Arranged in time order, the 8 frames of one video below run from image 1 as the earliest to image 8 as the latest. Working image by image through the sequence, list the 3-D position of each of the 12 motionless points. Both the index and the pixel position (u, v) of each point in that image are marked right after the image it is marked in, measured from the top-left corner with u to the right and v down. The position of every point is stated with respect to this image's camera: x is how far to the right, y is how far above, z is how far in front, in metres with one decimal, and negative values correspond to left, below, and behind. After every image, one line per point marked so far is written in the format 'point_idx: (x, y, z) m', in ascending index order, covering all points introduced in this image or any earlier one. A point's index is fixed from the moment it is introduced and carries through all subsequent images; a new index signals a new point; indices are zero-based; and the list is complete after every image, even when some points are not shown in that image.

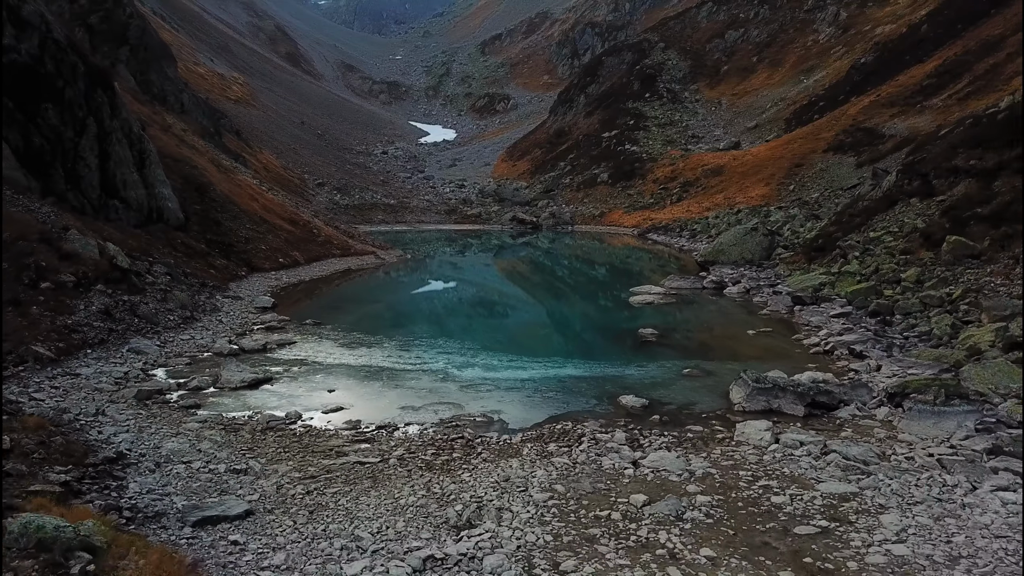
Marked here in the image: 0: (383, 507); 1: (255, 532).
0: (-1.9, -3.4, +12.9) m
1: (-3.7, -3.4, +11.7) m
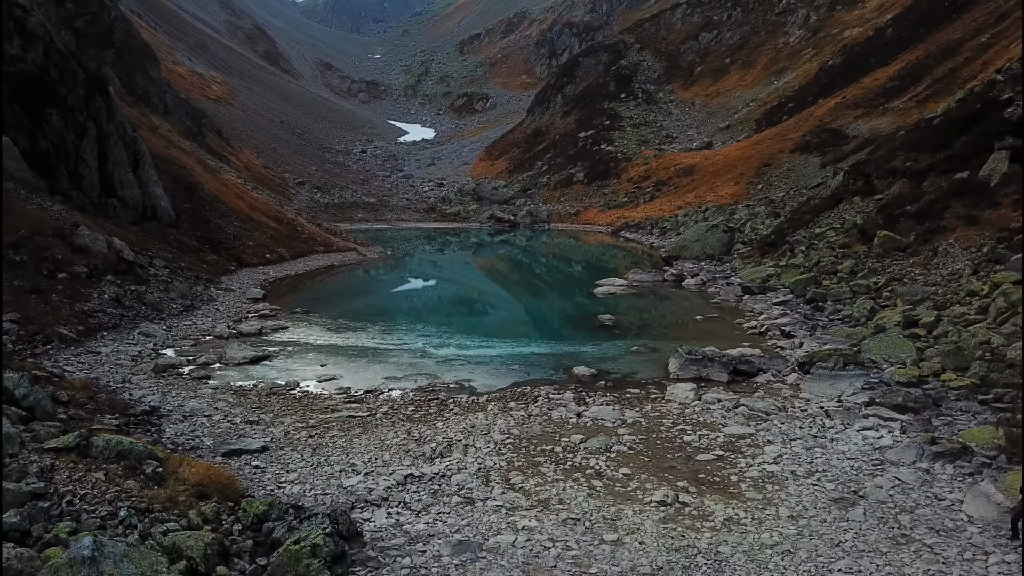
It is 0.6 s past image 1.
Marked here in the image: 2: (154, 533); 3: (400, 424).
0: (-2.6, -3.0, +16.0) m
1: (-4.3, -3.0, +14.8) m
2: (-4.4, -2.9, +10.2) m
3: (-2.3, -2.9, +17.7) m
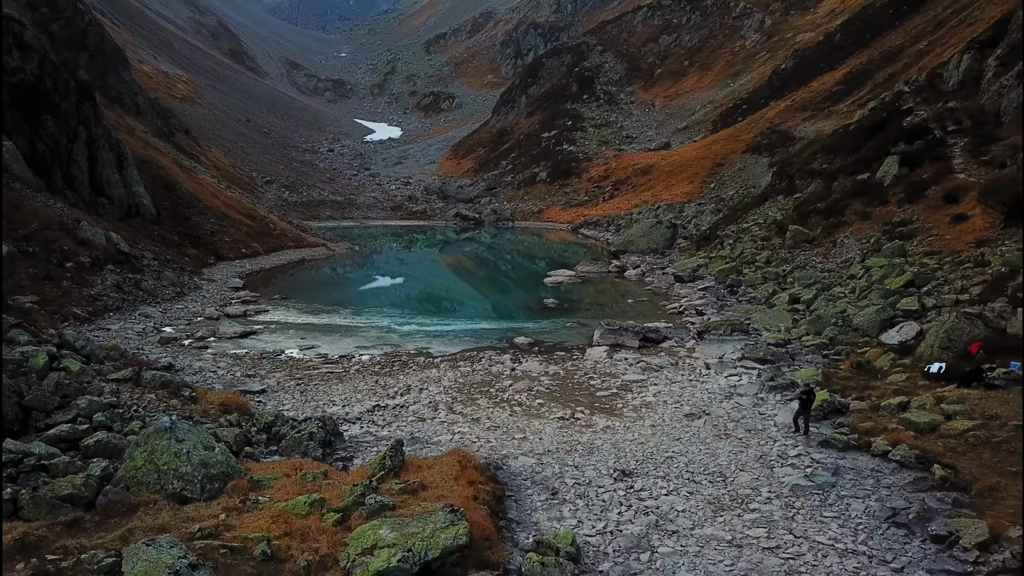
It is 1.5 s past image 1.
0: (-4.0, -2.5, +20.5) m
1: (-5.7, -2.5, +19.2) m
2: (-5.5, -2.4, +14.6) m
3: (-3.8, -2.4, +22.2) m
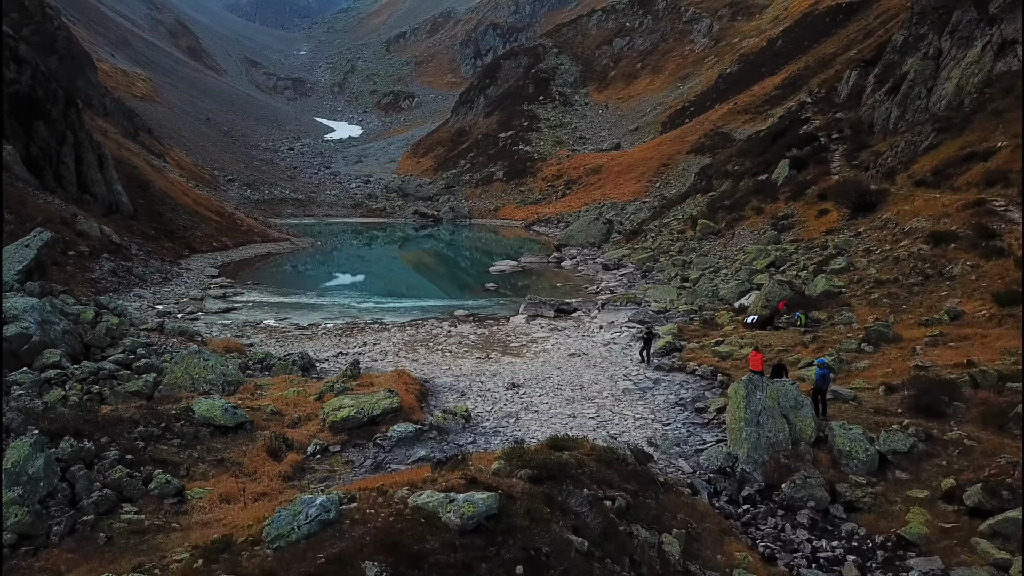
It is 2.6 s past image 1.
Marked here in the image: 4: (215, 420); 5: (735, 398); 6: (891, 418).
0: (-6.2, -1.8, +26.3) m
1: (-7.8, -1.8, +24.9) m
2: (-7.4, -1.7, +20.3) m
3: (-6.1, -1.6, +28.0) m
4: (-5.1, -2.2, +14.1) m
5: (+4.1, -2.0, +15.3) m
6: (+7.0, -2.4, +15.1) m
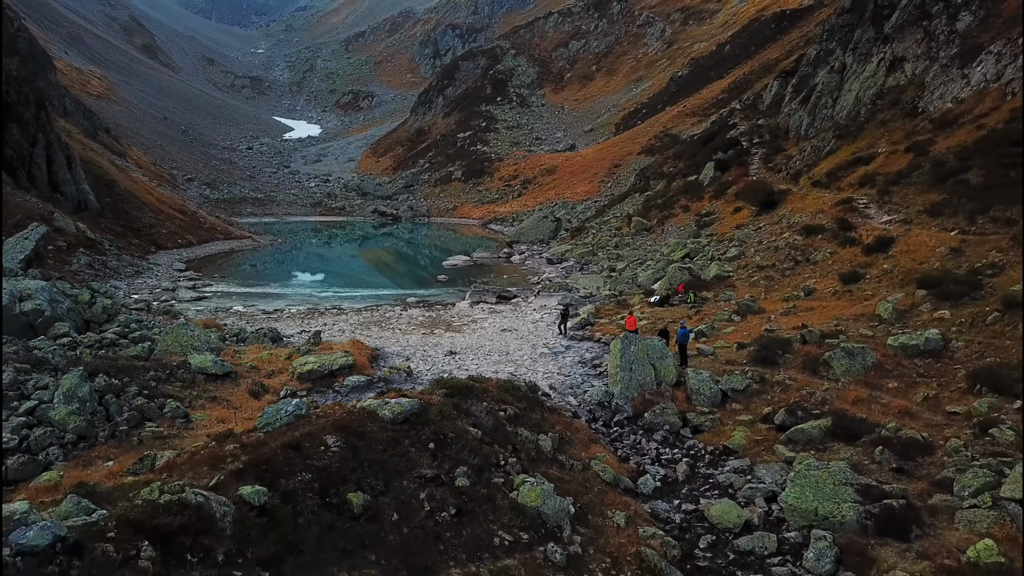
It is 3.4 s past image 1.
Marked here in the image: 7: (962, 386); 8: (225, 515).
0: (-8.4, -1.3, +30.0) m
1: (-9.9, -1.3, +28.6) m
2: (-9.3, -1.2, +24.0) m
3: (-8.3, -1.2, +31.7) m
4: (-6.7, -1.8, +17.9) m
5: (+2.5, -1.5, +19.5) m
6: (+5.4, -1.8, +19.5) m
7: (+9.1, -2.0, +16.3) m
8: (-3.4, -2.7, +9.8) m
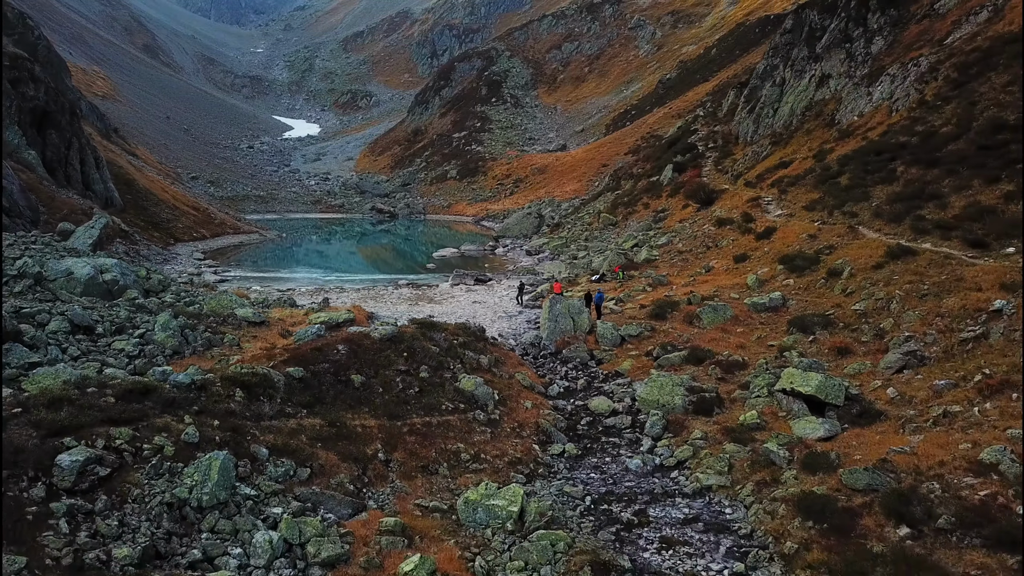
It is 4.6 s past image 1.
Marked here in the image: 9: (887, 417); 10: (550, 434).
0: (-9.7, -0.4, +36.8) m
1: (-11.2, -0.4, +35.3) m
2: (-10.6, -0.3, +30.7) m
3: (-9.6, -0.3, +38.5) m
4: (-8.0, -0.9, +24.7) m
5: (+1.2, -0.7, +26.3) m
6: (+4.0, -1.0, +26.3) m
7: (+7.7, -1.1, +23.2) m
8: (-4.7, -1.9, +16.6) m
9: (+7.9, -2.7, +17.1) m
10: (+0.8, -3.3, +18.5) m
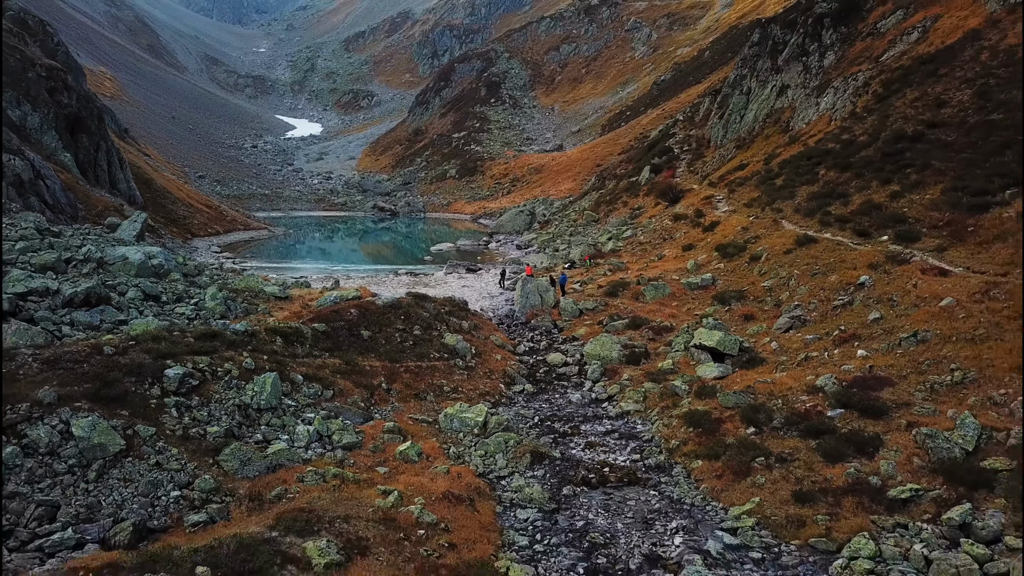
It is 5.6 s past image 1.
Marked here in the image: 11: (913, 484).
0: (-10.5, +0.3, +42.3) m
1: (-12.0, +0.3, +40.9) m
2: (-11.4, +0.4, +36.3) m
3: (-10.4, +0.4, +44.0) m
4: (-8.8, -0.2, +30.2) m
5: (+0.3, 0.0, +31.8) m
6: (+3.2, -0.3, +31.8) m
7: (+6.9, -0.5, +28.7) m
8: (-5.6, -1.2, +22.1) m
9: (+7.1, -2.0, +22.6) m
10: (0.0, -2.6, +24.0) m
11: (+7.5, -3.6, +15.1) m
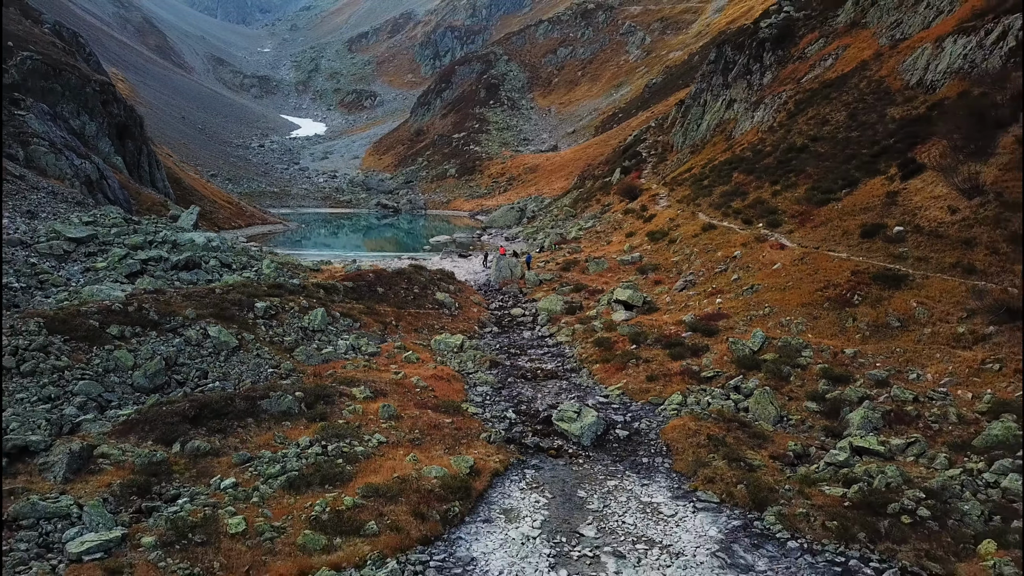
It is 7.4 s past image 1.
0: (-11.6, +1.6, +52.1) m
1: (-13.2, +1.6, +50.6) m
2: (-12.6, +1.6, +46.0) m
3: (-11.6, +1.7, +53.8) m
4: (-10.0, +1.0, +39.9) m
5: (-0.8, +1.2, +41.5) m
6: (+2.1, +0.9, +41.5) m
7: (+5.8, +0.7, +38.4) m
8: (-6.7, 0.0, +31.8) m
9: (+5.9, -0.8, +32.3) m
10: (-1.2, -1.4, +33.8) m
11: (+6.3, -2.4, +24.8) m
